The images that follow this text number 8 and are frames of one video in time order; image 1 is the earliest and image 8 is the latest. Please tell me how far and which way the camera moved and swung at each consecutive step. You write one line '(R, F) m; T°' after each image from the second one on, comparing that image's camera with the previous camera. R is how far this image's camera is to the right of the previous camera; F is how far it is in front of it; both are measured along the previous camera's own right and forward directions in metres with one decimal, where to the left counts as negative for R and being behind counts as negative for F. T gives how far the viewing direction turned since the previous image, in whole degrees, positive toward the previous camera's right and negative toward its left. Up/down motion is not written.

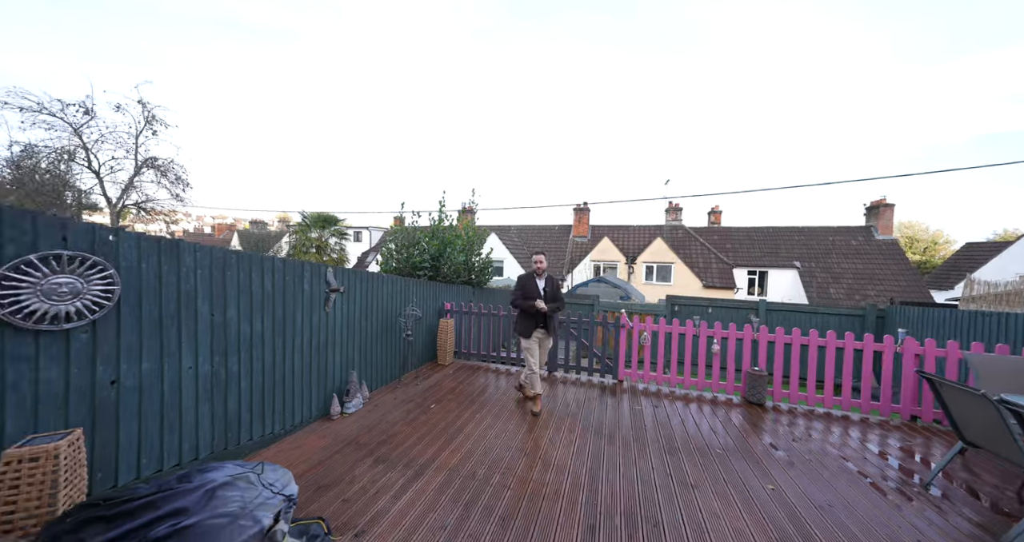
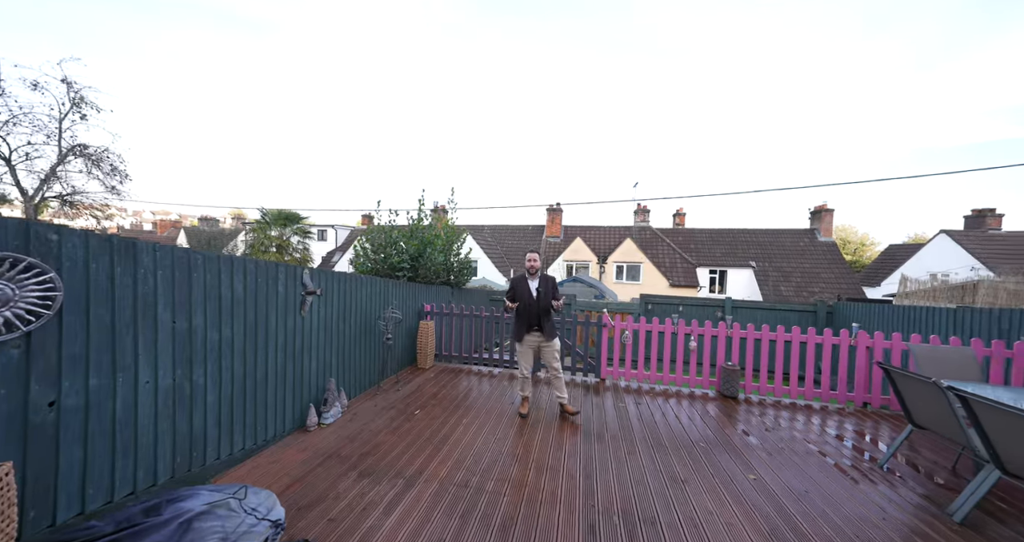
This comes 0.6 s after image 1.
(-0.4, 0.0) m; +7°
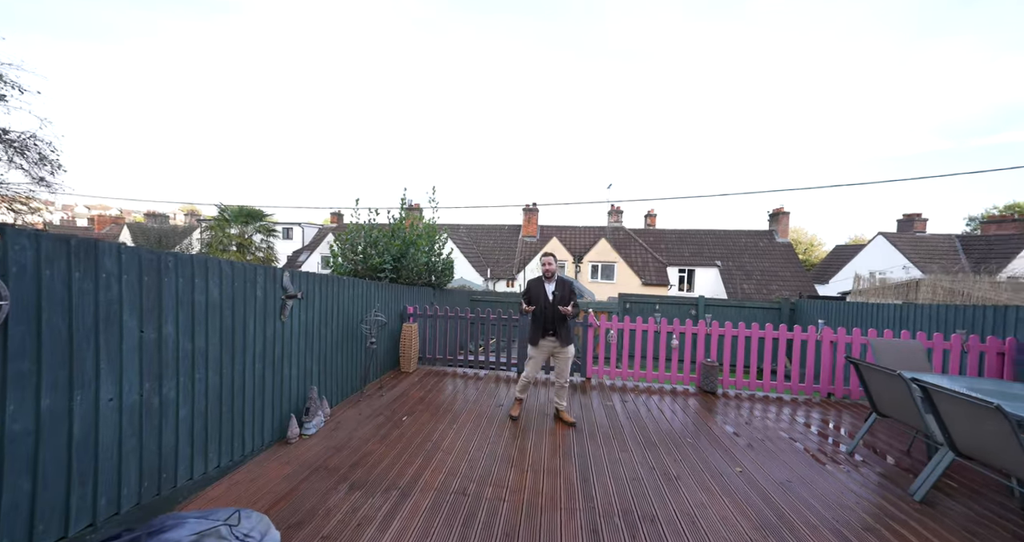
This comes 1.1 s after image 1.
(-0.4, +0.1) m; +6°
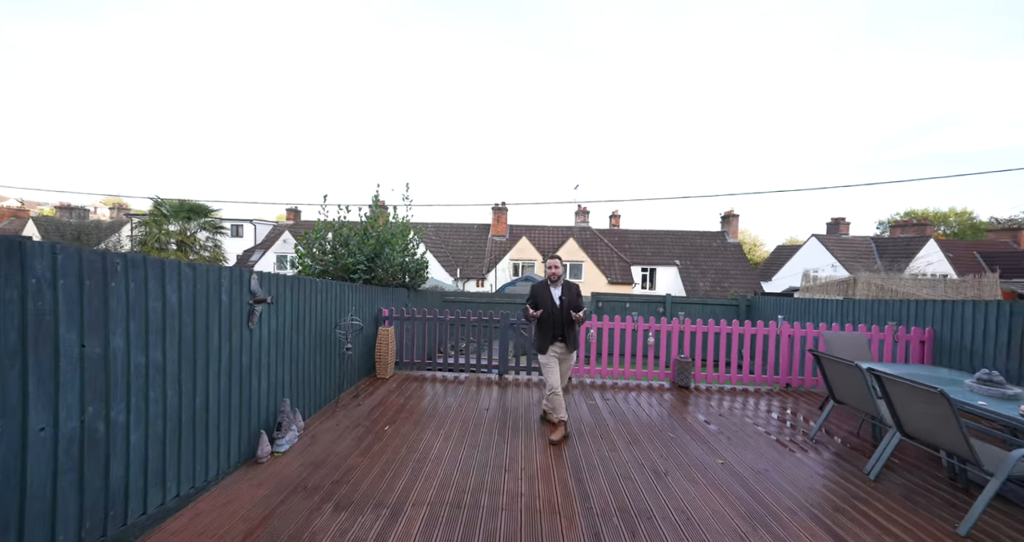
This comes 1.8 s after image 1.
(-0.5, +0.1) m; +8°
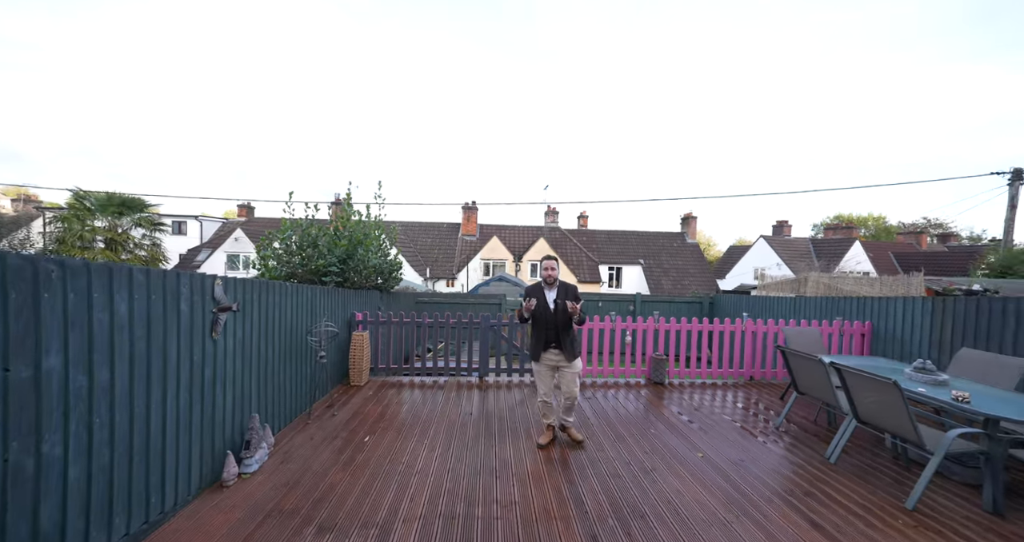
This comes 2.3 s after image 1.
(-0.4, +0.1) m; +7°
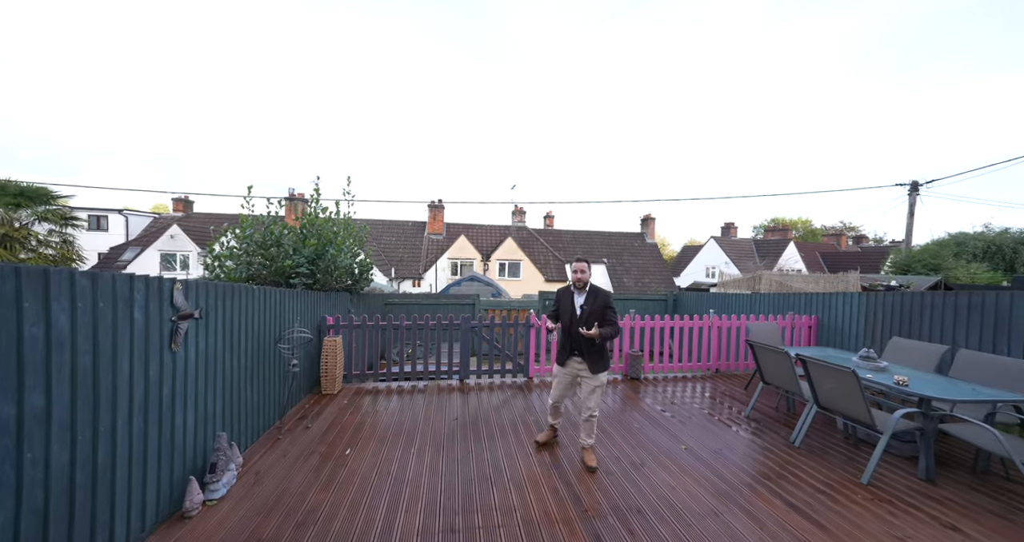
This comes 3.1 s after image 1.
(-0.5, +0.2) m; +8°
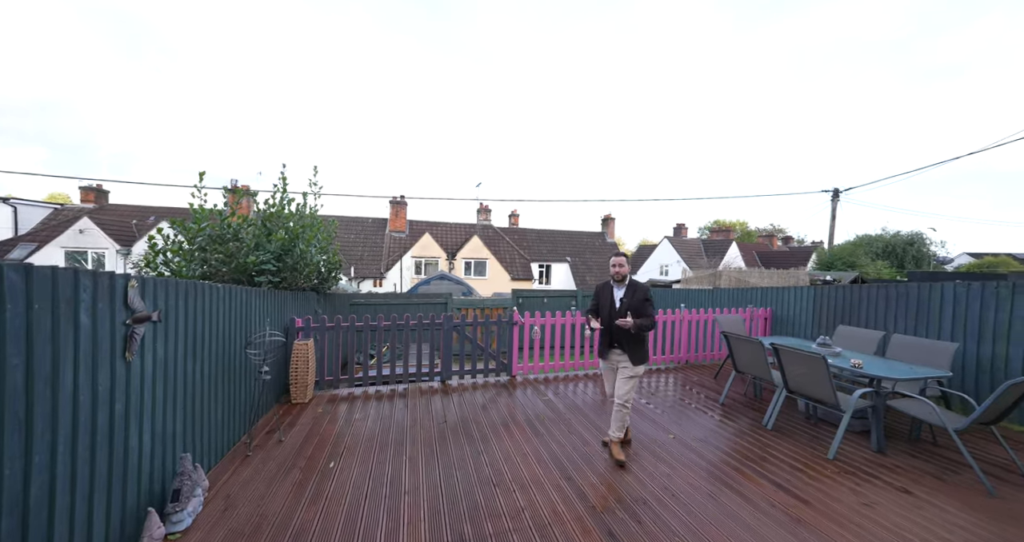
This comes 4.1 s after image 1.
(-0.5, +0.2) m; +8°
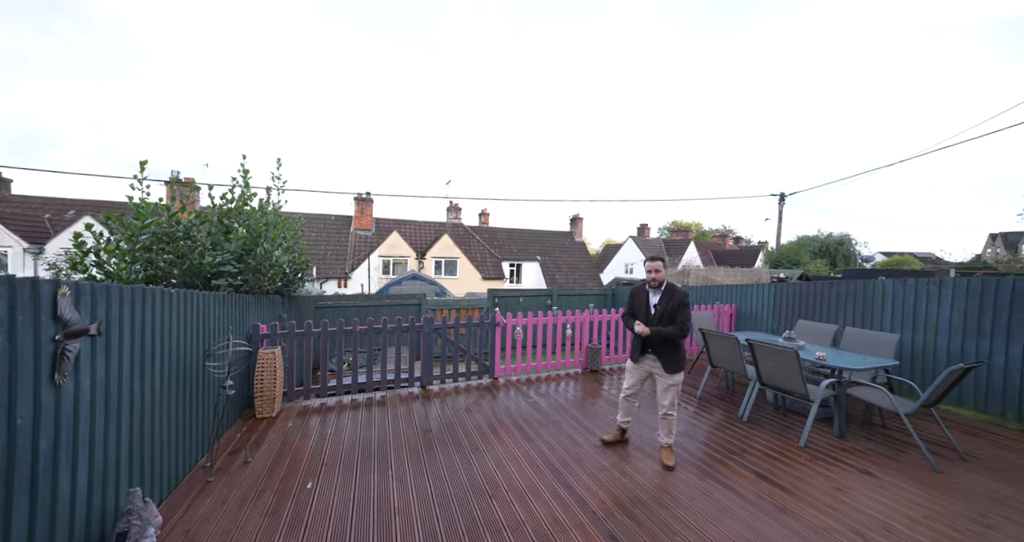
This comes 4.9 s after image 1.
(-0.3, +0.2) m; +6°
